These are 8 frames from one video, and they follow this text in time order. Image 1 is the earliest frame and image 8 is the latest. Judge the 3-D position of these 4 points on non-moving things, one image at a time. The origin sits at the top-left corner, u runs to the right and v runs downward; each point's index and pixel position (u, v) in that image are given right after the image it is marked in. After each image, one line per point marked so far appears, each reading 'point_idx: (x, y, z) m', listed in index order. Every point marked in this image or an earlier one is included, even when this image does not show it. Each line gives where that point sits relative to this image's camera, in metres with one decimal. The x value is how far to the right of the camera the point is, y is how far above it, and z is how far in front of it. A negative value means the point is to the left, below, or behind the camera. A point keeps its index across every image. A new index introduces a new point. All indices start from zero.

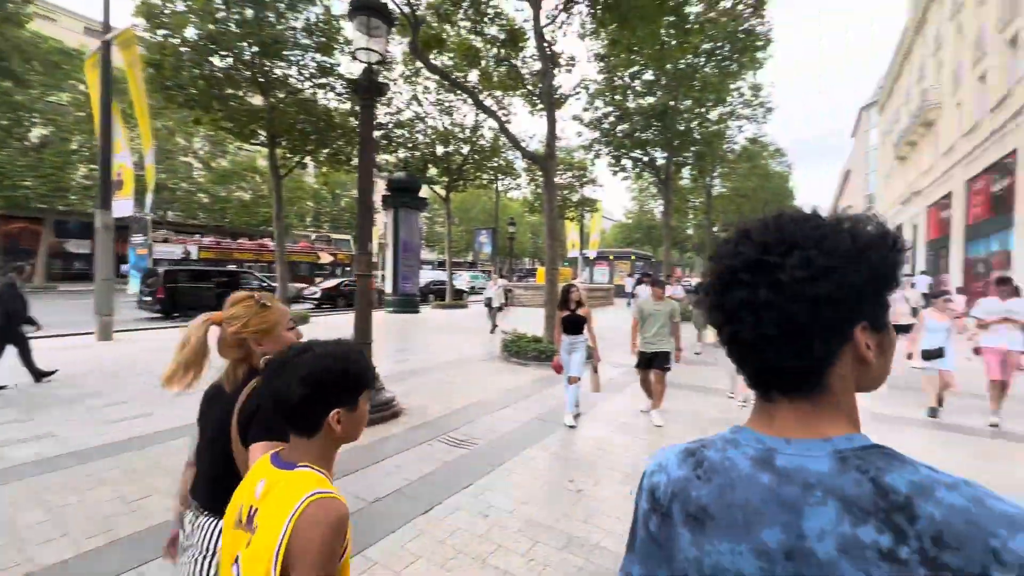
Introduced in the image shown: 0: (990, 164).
0: (+18.6, +4.9, +17.6) m
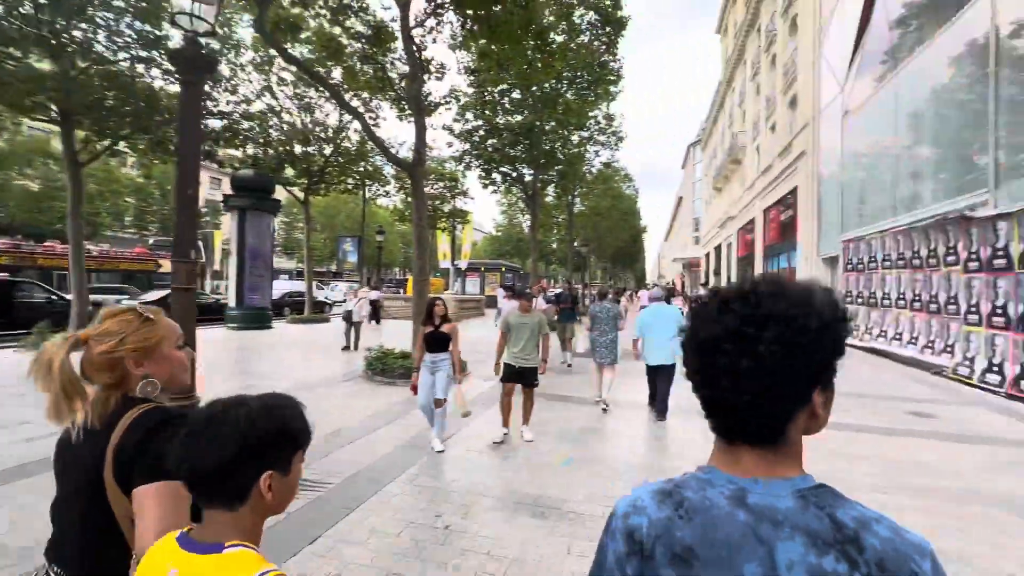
0: (+12.9, +4.4, +21.9) m
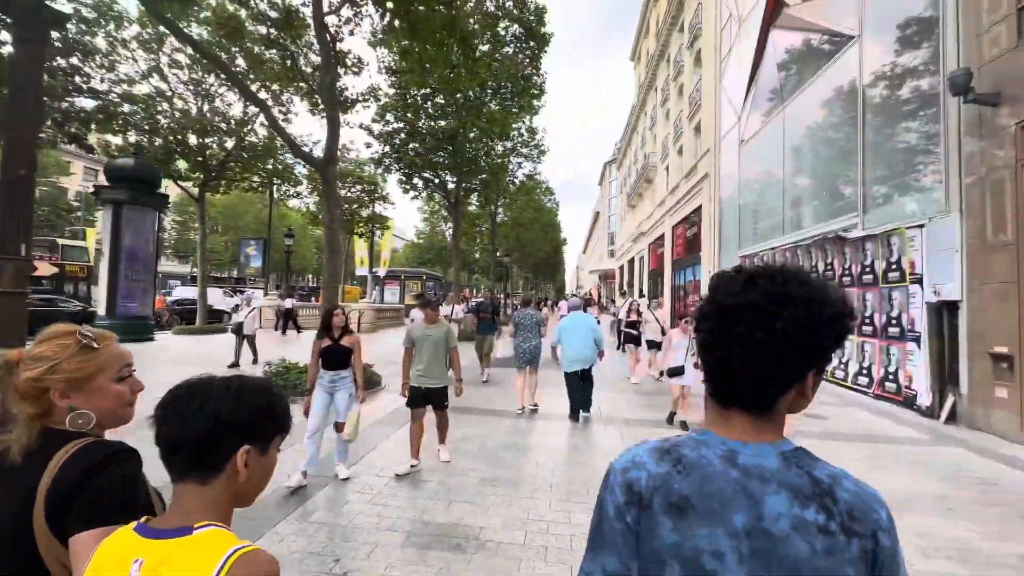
0: (+9.1, +3.8, +23.6) m
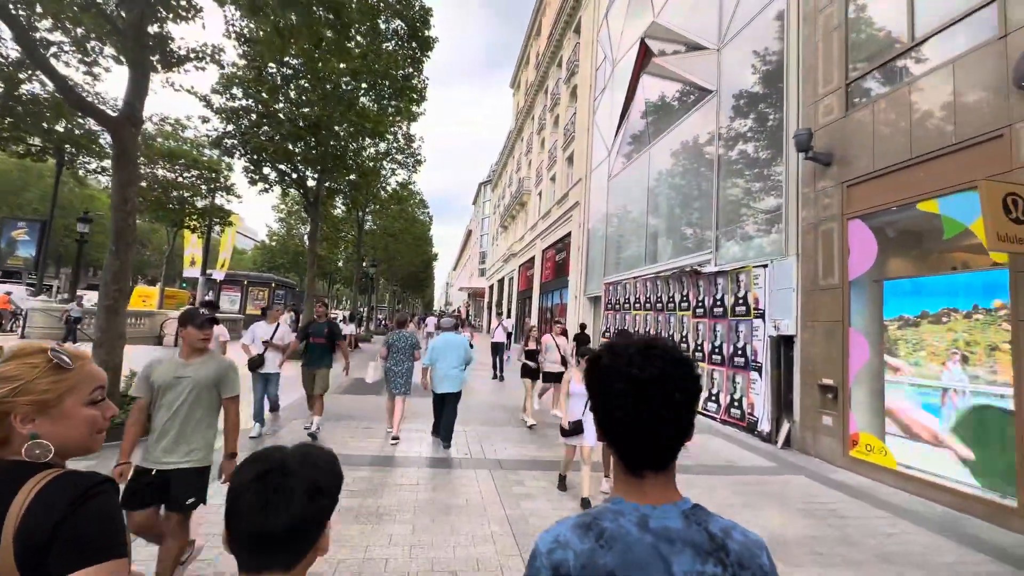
0: (+2.4, +2.6, +24.4) m
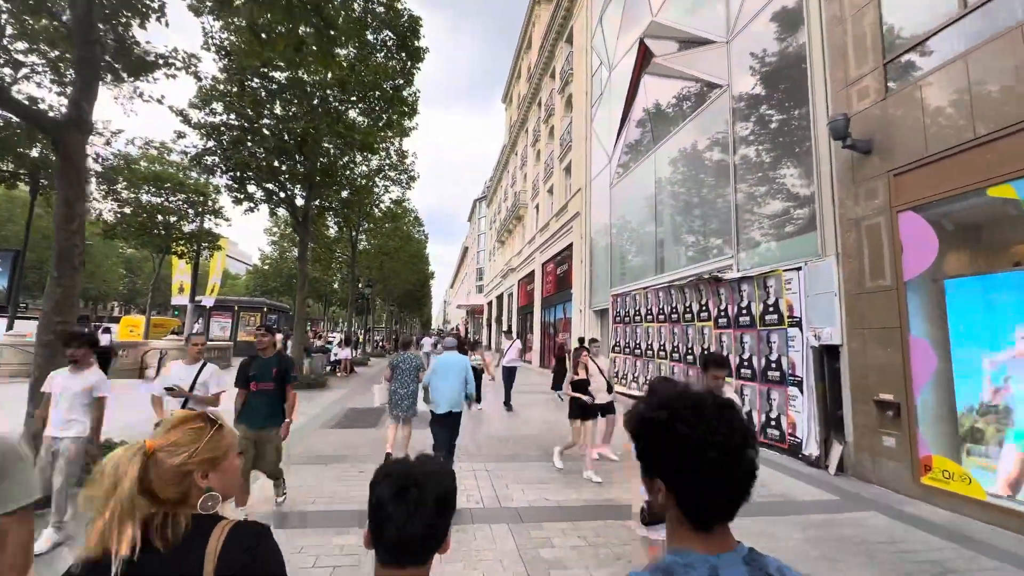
0: (+2.3, +1.9, +23.6) m
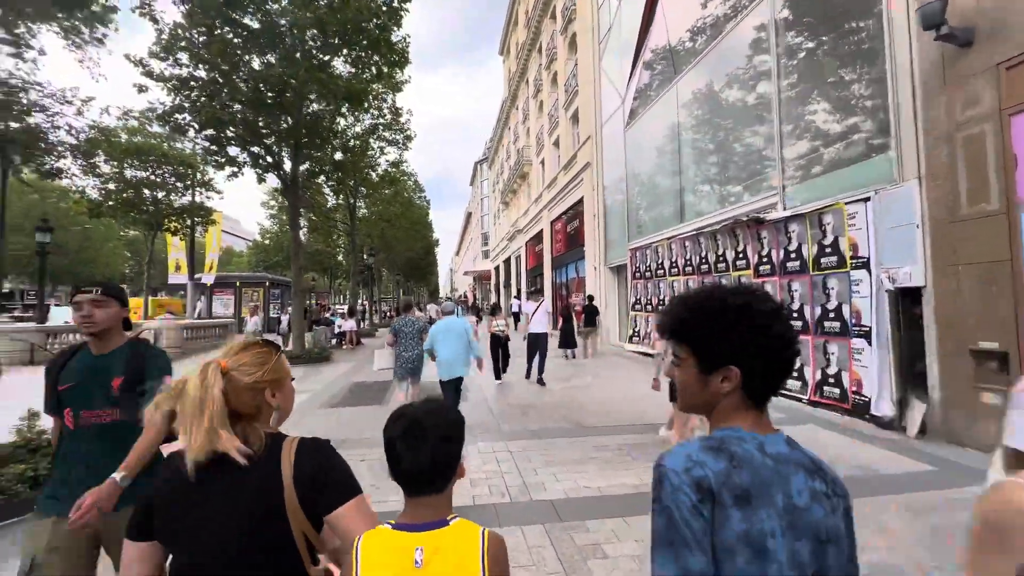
0: (+2.6, +3.9, +22.3) m
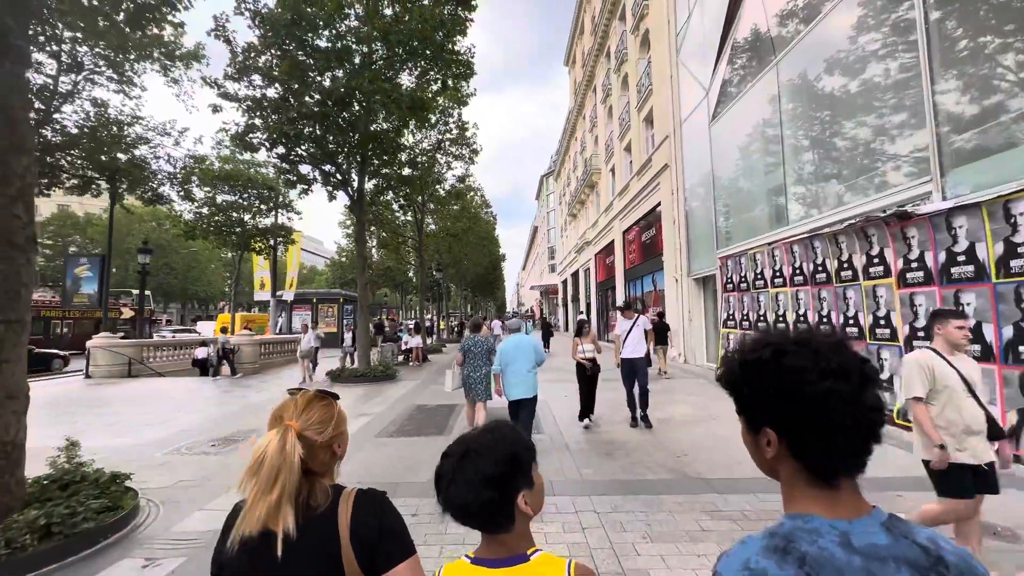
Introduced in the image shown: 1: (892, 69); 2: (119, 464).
0: (+5.8, +3.3, +20.8) m
1: (+6.3, +3.7, +7.5) m
2: (-5.0, -2.3, +5.8) m
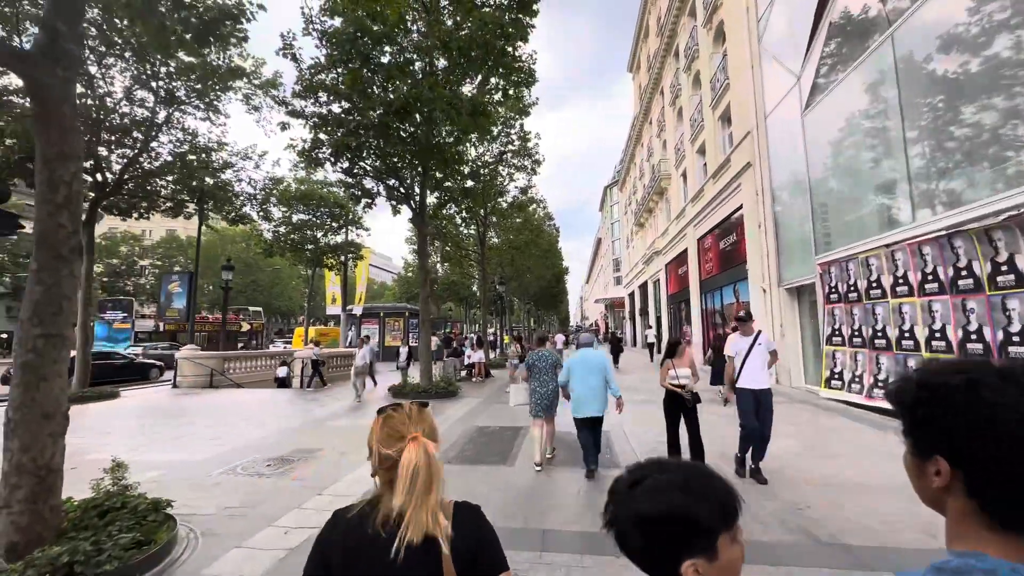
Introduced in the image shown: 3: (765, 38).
0: (+8.6, +2.8, +19.1) m
1: (+7.3, +3.6, +5.9) m
2: (-4.2, -2.4, +5.6) m
3: (+8.0, +7.9, +14.4) m
